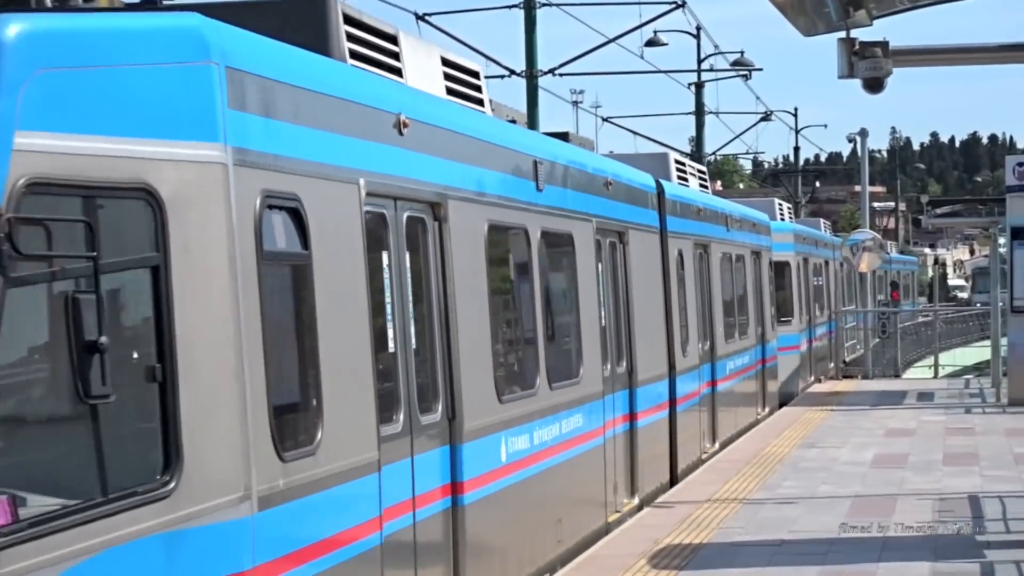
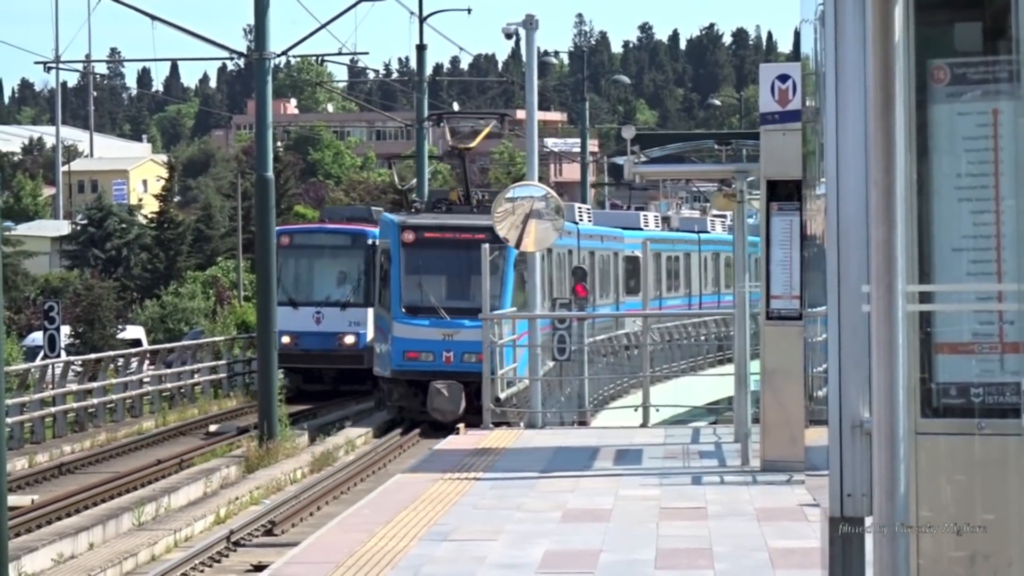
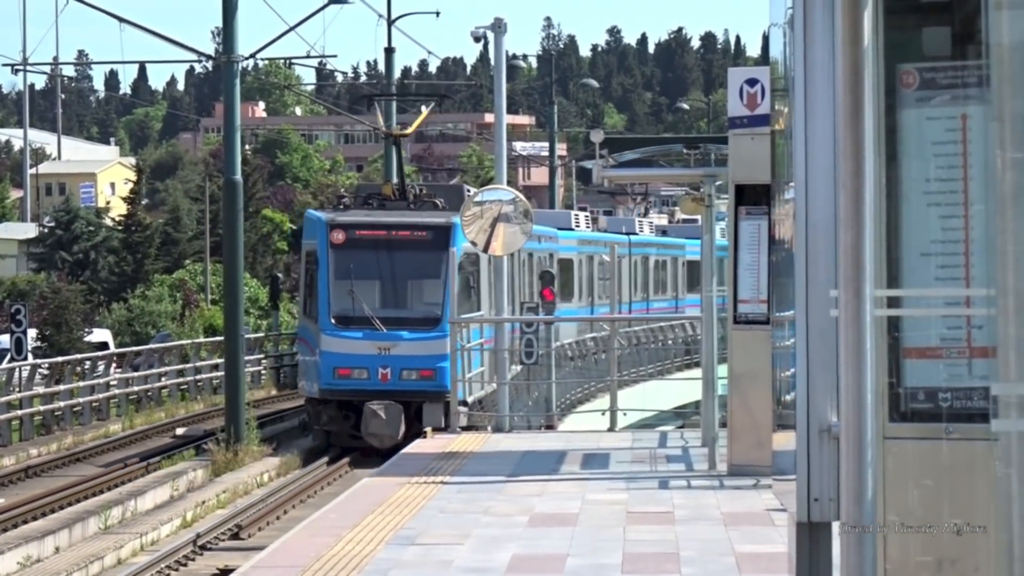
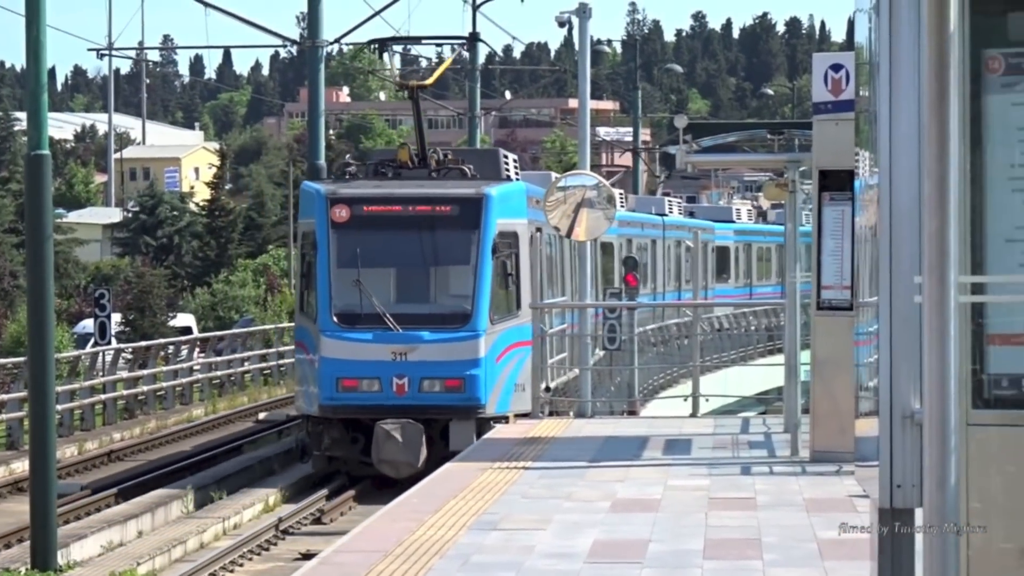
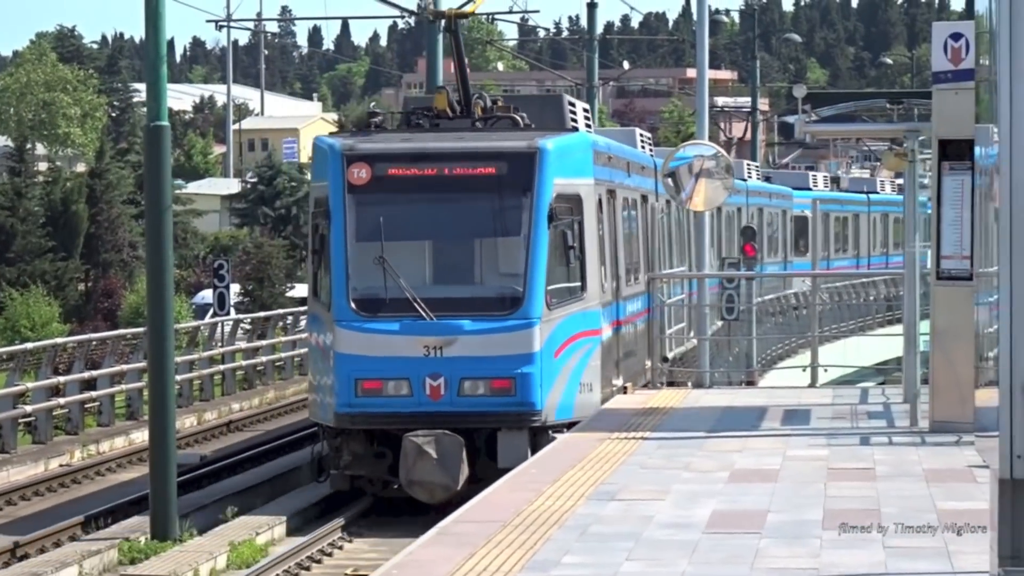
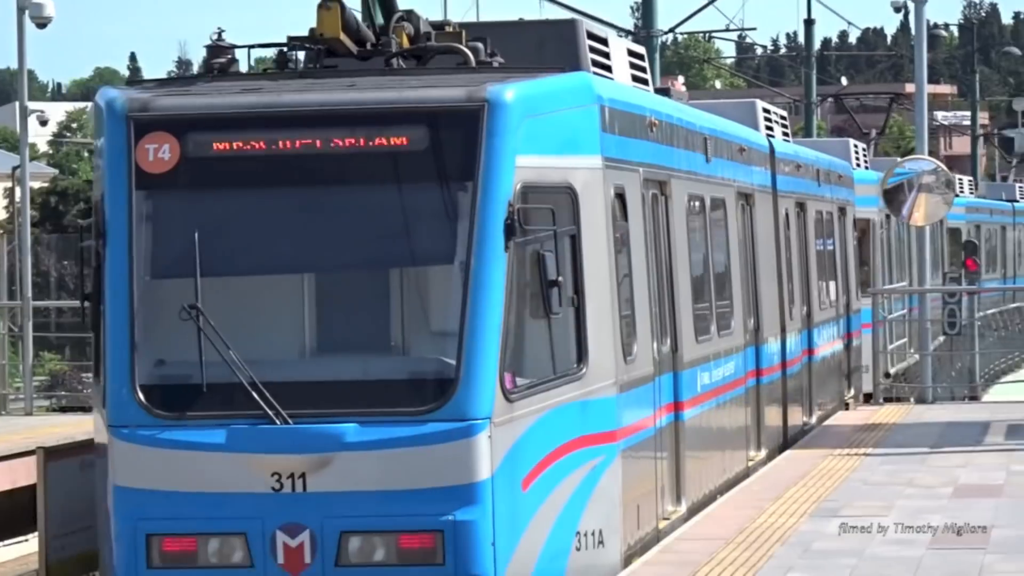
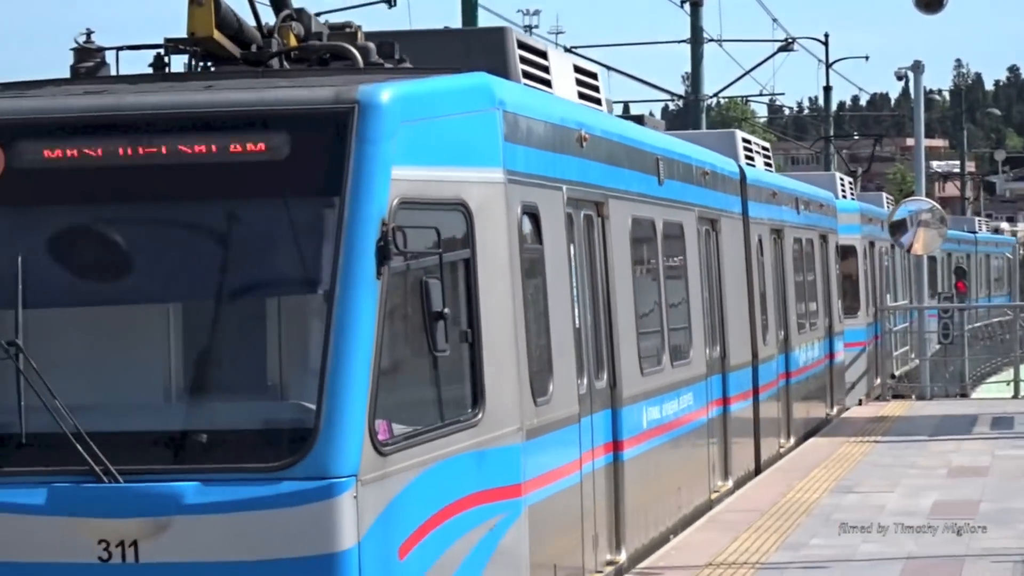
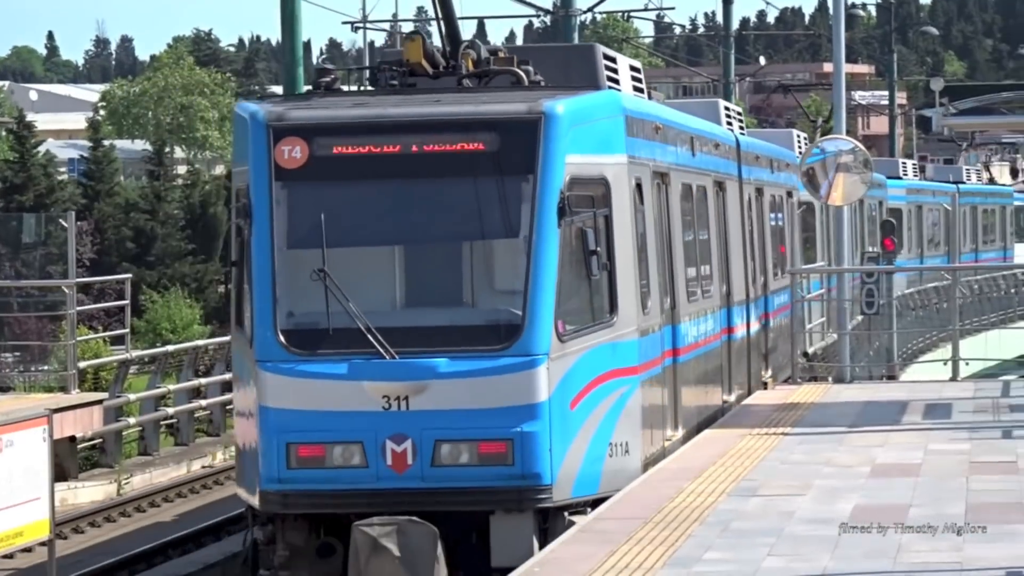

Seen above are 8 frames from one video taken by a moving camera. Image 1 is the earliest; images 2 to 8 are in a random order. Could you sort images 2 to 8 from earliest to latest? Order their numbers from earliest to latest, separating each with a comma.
7, 6, 8, 5, 4, 3, 2
